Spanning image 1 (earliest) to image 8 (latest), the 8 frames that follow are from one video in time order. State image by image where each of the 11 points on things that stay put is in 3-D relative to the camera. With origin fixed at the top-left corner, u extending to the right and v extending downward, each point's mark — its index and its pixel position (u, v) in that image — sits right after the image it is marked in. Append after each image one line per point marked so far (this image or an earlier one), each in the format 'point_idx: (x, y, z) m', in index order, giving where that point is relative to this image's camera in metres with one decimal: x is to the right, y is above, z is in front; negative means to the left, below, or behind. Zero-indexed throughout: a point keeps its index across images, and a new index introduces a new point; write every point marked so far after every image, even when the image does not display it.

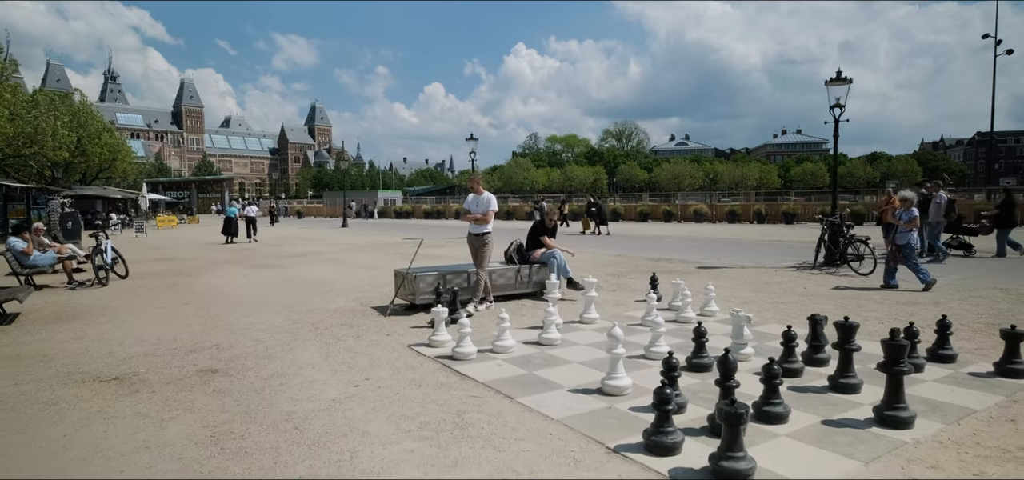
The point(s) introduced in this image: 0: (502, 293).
0: (-0.1, -0.9, +9.4) m
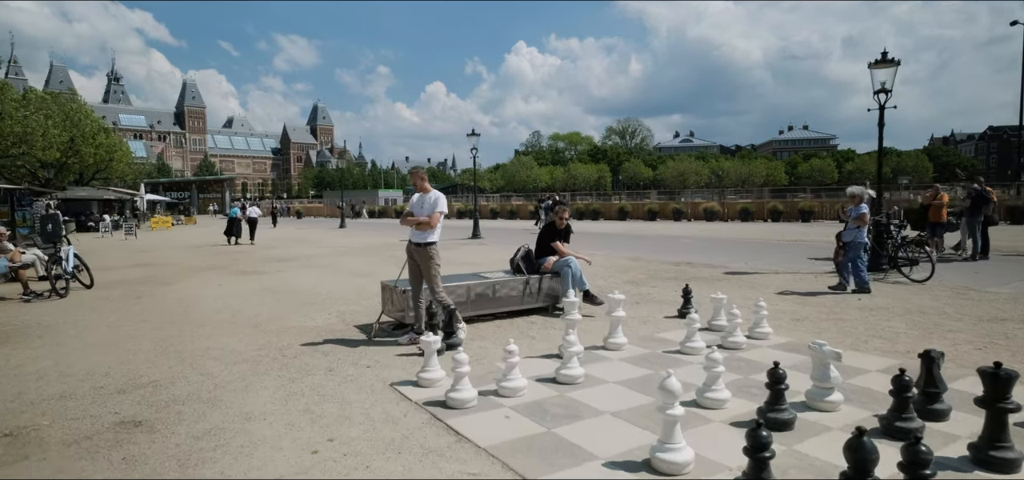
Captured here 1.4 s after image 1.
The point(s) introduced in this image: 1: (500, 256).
0: (0.0, -0.9, +8.1) m
1: (-0.3, -0.4, +16.7) m
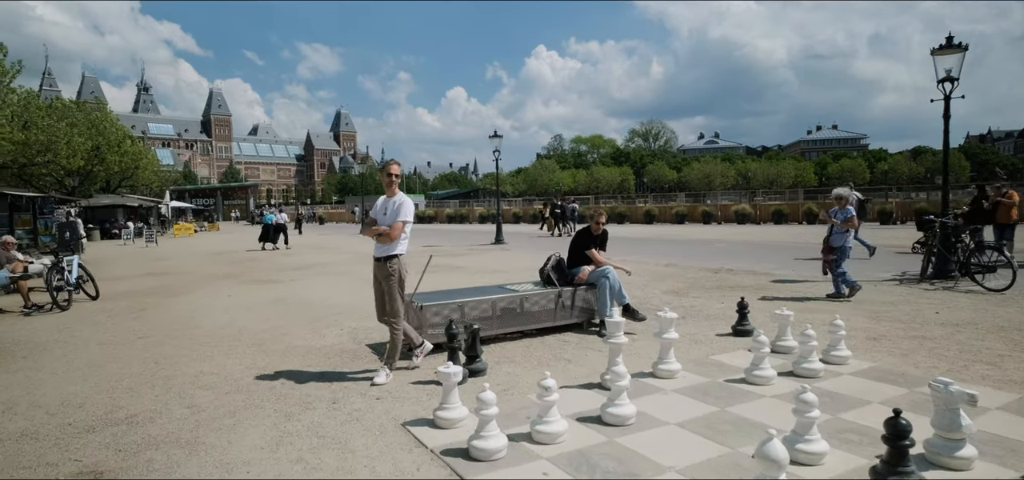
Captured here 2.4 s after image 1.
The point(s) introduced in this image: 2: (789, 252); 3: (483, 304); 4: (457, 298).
0: (+0.3, -1.0, +7.2) m
1: (+0.4, -0.6, +15.9) m
2: (+8.2, -0.4, +17.6) m
3: (-0.3, -0.7, +6.8) m
4: (-0.6, -0.7, +6.9) m
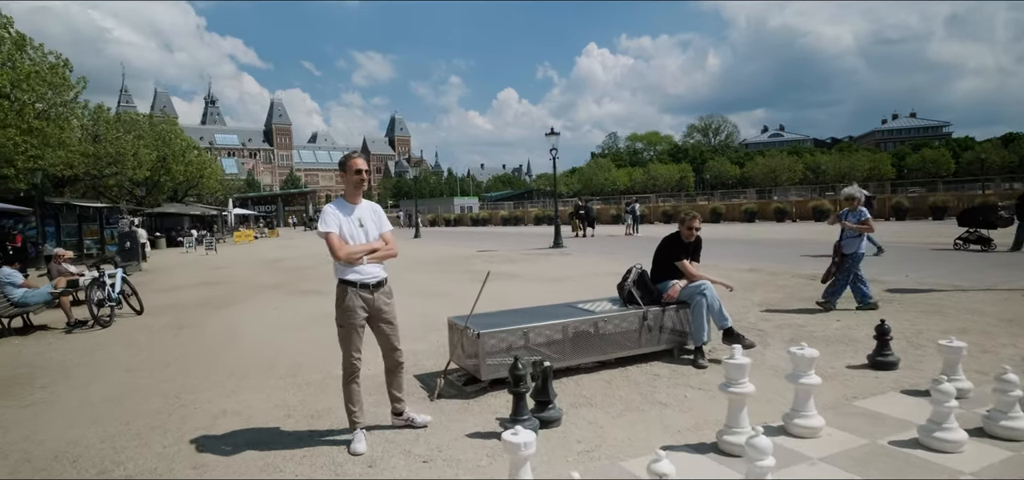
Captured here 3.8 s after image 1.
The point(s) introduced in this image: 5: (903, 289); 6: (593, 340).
0: (+1.1, -1.1, +5.9) m
1: (+1.9, -0.7, +14.6) m
2: (+9.8, -0.4, +15.6) m
3: (+0.4, -0.8, +5.6) m
4: (+0.1, -0.8, +5.7) m
5: (+6.6, -0.8, +10.0) m
6: (+0.8, -1.0, +5.8) m
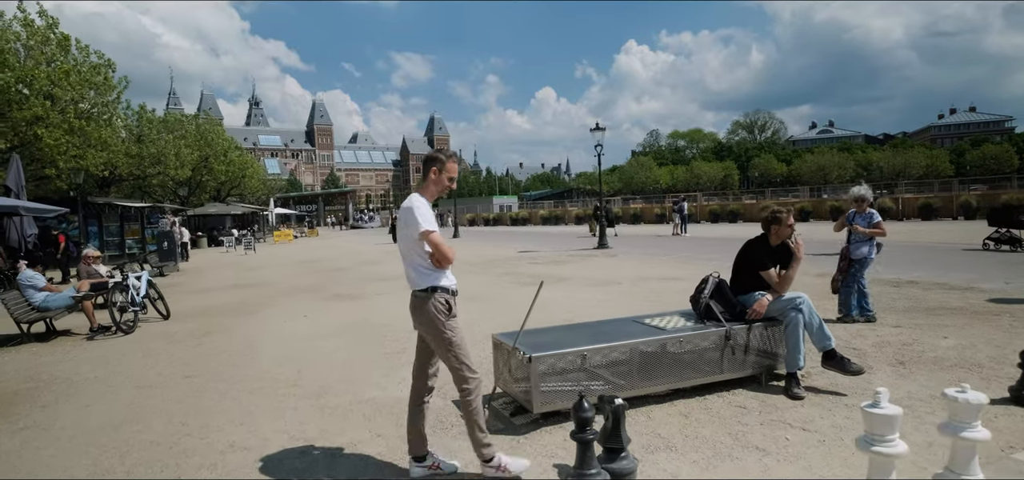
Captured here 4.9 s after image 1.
0: (+1.6, -1.2, +5.0) m
1: (+2.9, -0.7, +13.5) m
2: (+10.9, -0.4, +14.1) m
3: (+0.8, -0.9, +4.6) m
4: (+0.5, -0.8, +4.8) m
5: (+7.3, -0.8, +8.7) m
6: (+1.3, -1.0, +4.8) m
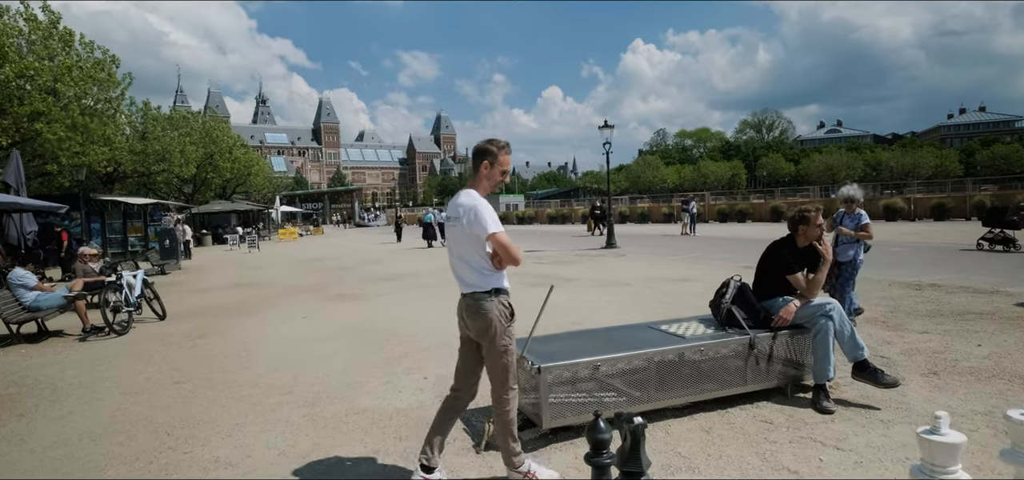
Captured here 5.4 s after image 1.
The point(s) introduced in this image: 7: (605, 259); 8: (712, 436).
0: (+1.6, -1.2, +4.6) m
1: (+3.1, -0.7, +13.2) m
2: (+11.0, -0.4, +13.7) m
3: (+0.9, -0.9, +4.3) m
4: (+0.6, -0.8, +4.5) m
5: (+7.4, -0.9, +8.3) m
6: (+1.3, -1.0, +4.5) m
7: (+2.5, -0.5, +16.0) m
8: (+1.4, -1.4, +4.1) m
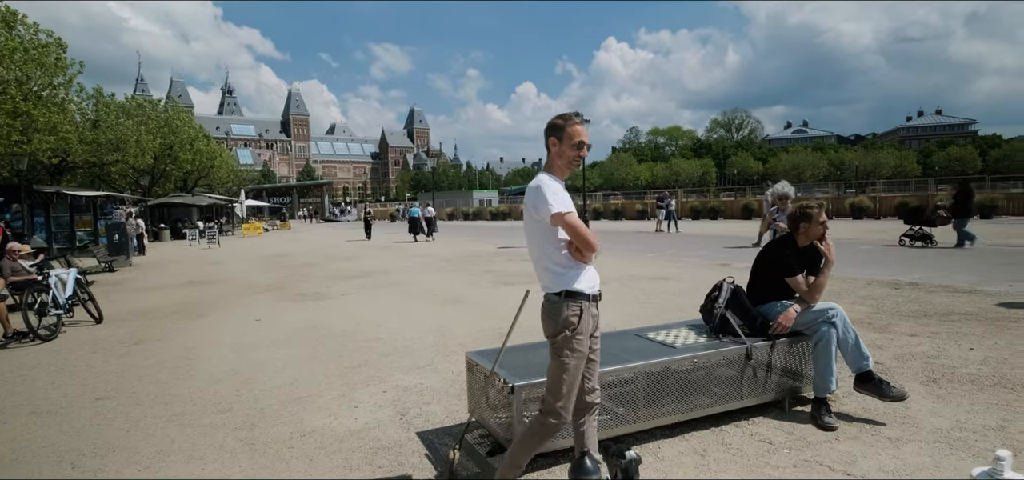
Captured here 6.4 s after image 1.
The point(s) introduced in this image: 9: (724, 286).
0: (+1.4, -1.2, +4.1) m
1: (+2.5, -0.7, +12.7) m
2: (+10.4, -0.4, +13.6) m
3: (+0.7, -0.9, +3.8) m
4: (+0.4, -0.8, +4.0) m
5: (+7.0, -0.8, +8.1) m
6: (+1.1, -1.0, +4.0) m
7: (+1.7, -0.5, +15.6) m
8: (+1.2, -1.4, +3.7) m
9: (+1.6, -0.4, +4.5) m
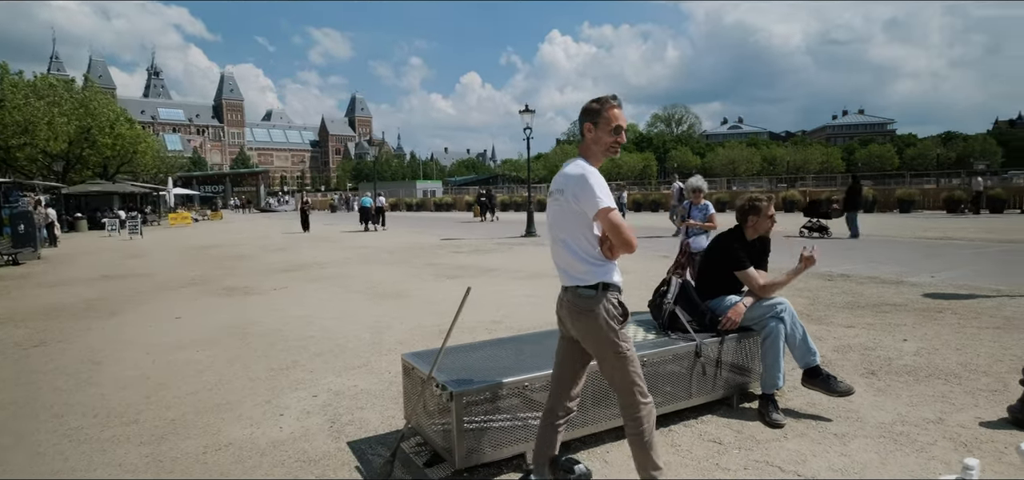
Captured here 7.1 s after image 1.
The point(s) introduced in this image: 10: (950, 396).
0: (+1.0, -1.1, +4.0) m
1: (+1.3, -0.5, +12.6) m
2: (+9.1, -0.2, +14.2) m
3: (+0.3, -0.8, +3.6) m
4: (0.0, -0.8, +3.7) m
5: (+6.2, -0.8, +8.4) m
6: (+0.7, -1.0, +3.8) m
7: (+0.3, -0.2, +15.4) m
8: (+0.9, -1.3, +3.5) m
9: (+1.2, -0.3, +4.3) m
10: (+3.4, -1.2, +4.7) m
